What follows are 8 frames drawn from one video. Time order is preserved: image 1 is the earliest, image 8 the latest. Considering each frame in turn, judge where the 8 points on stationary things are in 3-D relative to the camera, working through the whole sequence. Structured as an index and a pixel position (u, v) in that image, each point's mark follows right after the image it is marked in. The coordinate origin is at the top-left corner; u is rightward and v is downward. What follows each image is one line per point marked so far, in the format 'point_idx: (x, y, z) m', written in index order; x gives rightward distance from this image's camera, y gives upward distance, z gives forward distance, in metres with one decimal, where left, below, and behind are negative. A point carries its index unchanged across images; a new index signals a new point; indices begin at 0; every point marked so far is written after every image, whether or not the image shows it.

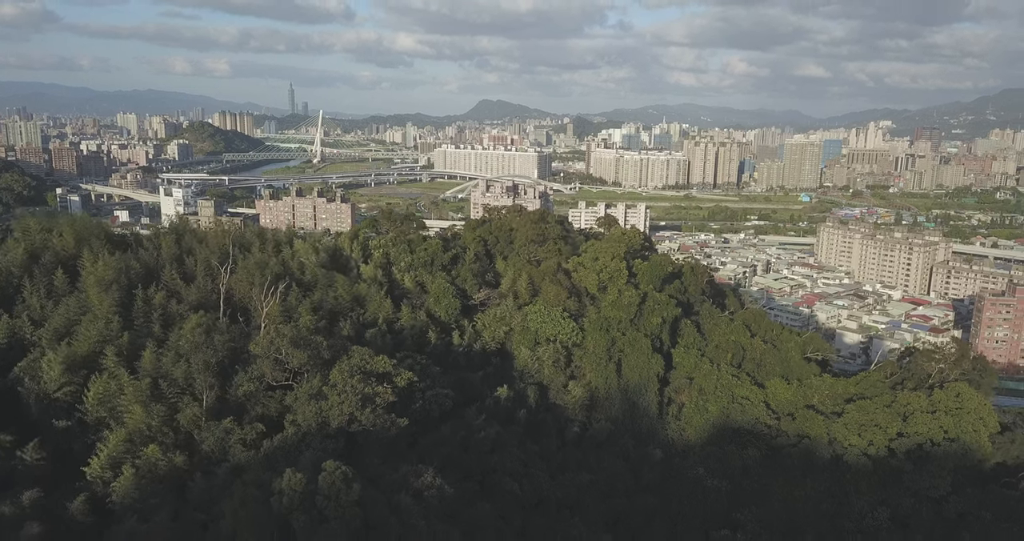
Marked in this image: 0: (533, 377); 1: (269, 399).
0: (+0.6, -2.6, +16.2) m
1: (-4.0, -2.1, +11.2) m
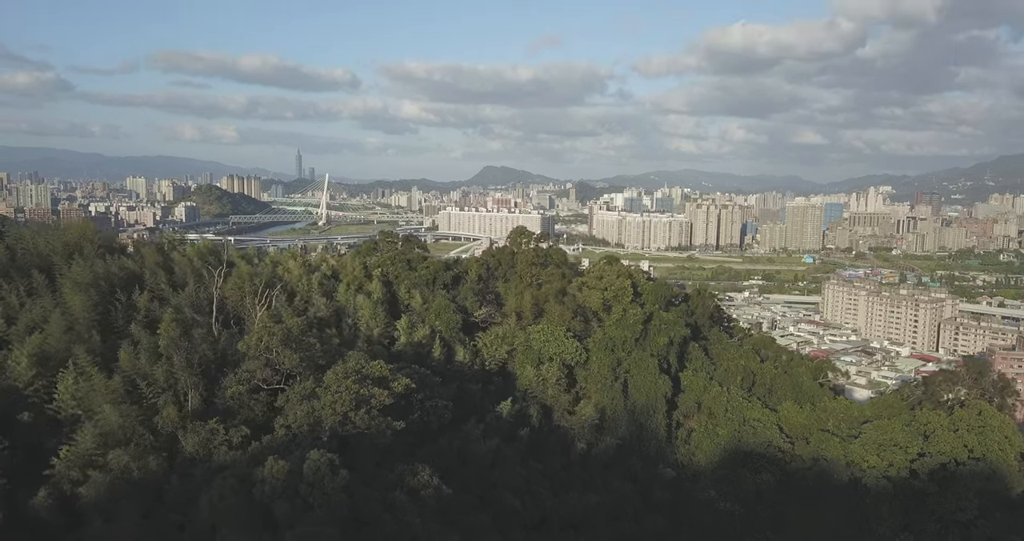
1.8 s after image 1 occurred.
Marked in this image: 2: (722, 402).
0: (+0.6, -2.9, +15.5) m
1: (-3.9, -2.0, +10.6) m
2: (+5.3, -3.3, +16.9) m
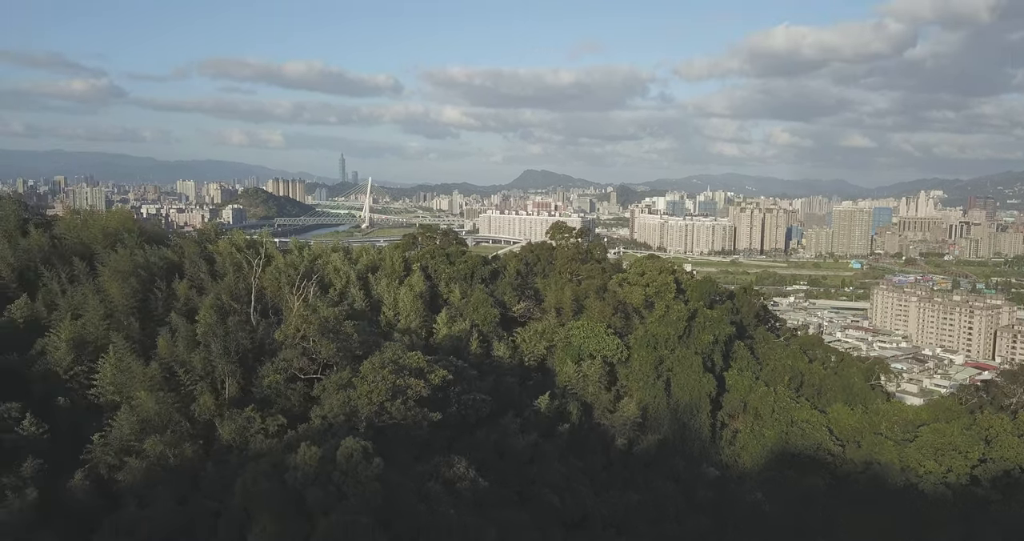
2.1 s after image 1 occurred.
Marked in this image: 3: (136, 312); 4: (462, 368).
0: (+1.5, -2.8, +15.2) m
1: (-3.3, -1.9, +10.5) m
2: (+6.2, -3.2, +16.3) m
3: (-5.9, -0.6, +10.6) m
4: (-0.9, -1.9, +12.9) m
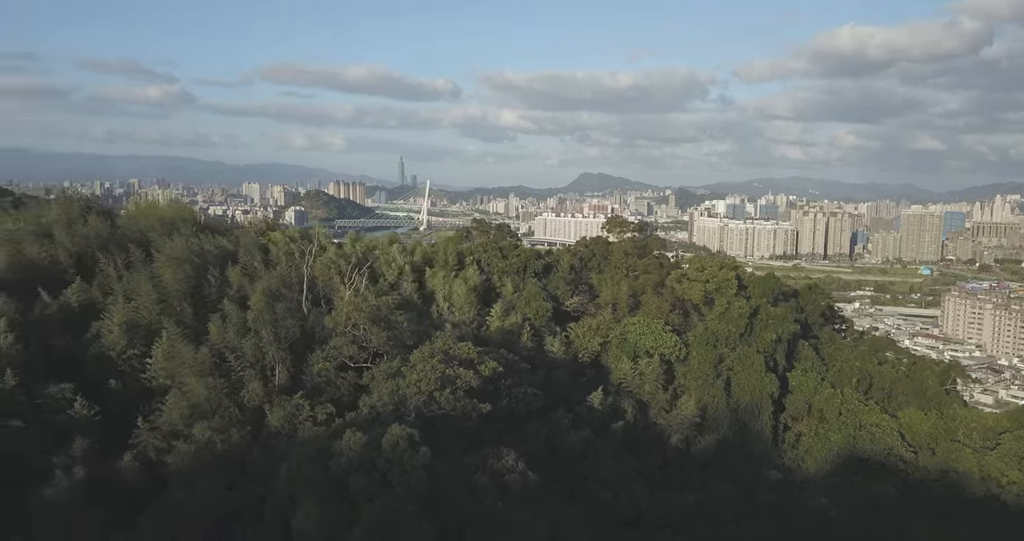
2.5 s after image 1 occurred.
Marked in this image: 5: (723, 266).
0: (+2.6, -2.6, +14.7) m
1: (-2.5, -1.7, +10.4) m
2: (+7.4, -3.0, +15.4) m
3: (-5.1, -0.4, +10.7) m
4: (0.0, -1.7, +12.6) m
5: (+5.7, +0.1, +18.0) m
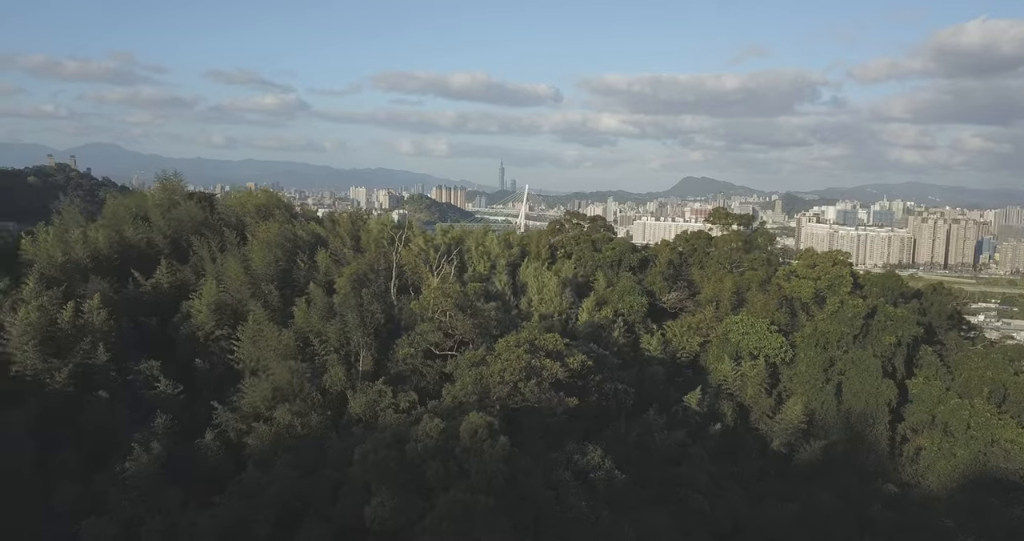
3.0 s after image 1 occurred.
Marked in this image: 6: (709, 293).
0: (+4.4, -2.5, +13.7) m
1: (-1.3, -1.4, +10.2) m
2: (+9.2, -3.0, +13.8) m
3: (-3.8, -0.2, +10.8) m
4: (+1.6, -1.5, +12.0) m
5: (+7.9, +0.2, +16.6) m
6: (+4.6, -0.5, +16.1) m
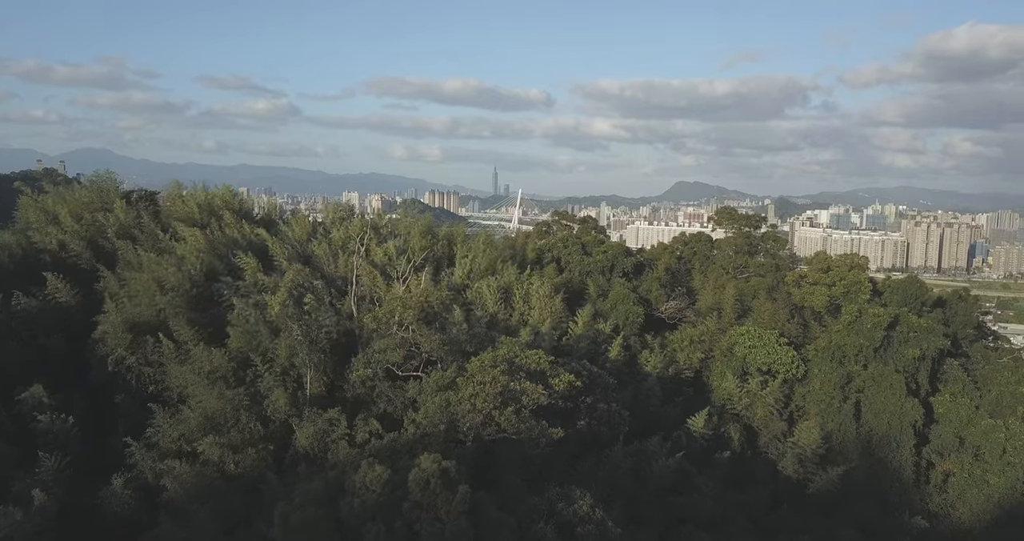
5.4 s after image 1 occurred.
0: (+4.1, -2.6, +12.3) m
1: (-1.6, -1.5, +8.8) m
2: (+8.9, -3.1, +12.5) m
3: (-4.1, -0.3, +9.4) m
4: (+1.3, -1.6, +10.6) m
5: (+7.5, 0.0, +15.3) m
6: (+4.3, -0.6, +14.8) m
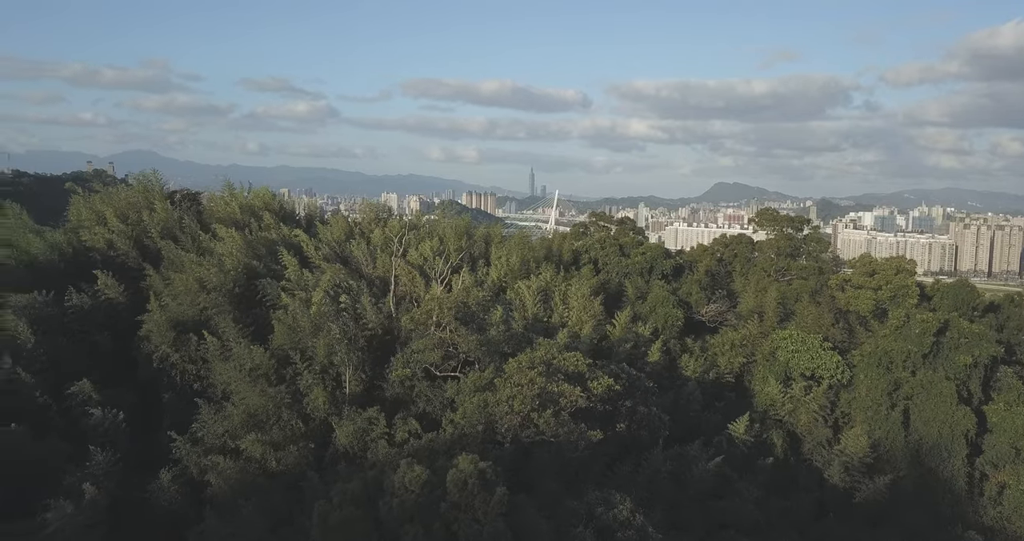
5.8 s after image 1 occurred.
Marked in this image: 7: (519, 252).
0: (+4.7, -2.6, +12.1) m
1: (-1.1, -1.5, +8.8) m
2: (+9.6, -3.1, +11.9) m
3: (-3.5, -0.3, +9.6) m
4: (+1.9, -1.6, +10.5) m
5: (+8.4, 0.0, +14.8) m
6: (+5.1, -0.7, +14.5) m
7: (+0.1, +0.3, +13.9) m
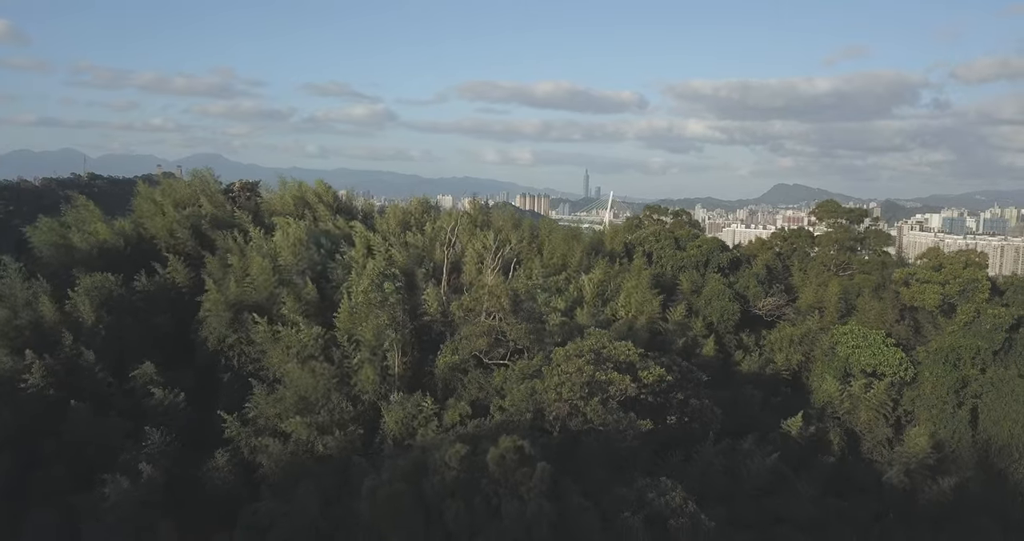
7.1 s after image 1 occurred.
0: (+5.6, -2.5, +11.7) m
1: (-0.4, -1.4, +8.9) m
2: (+10.4, -3.0, +11.2) m
3: (-2.8, -0.1, +9.8) m
4: (+2.6, -1.5, +10.3) m
5: (+9.5, +0.1, +14.1) m
6: (+6.1, -0.6, +14.1) m
7: (+1.2, +0.4, +13.8) m
